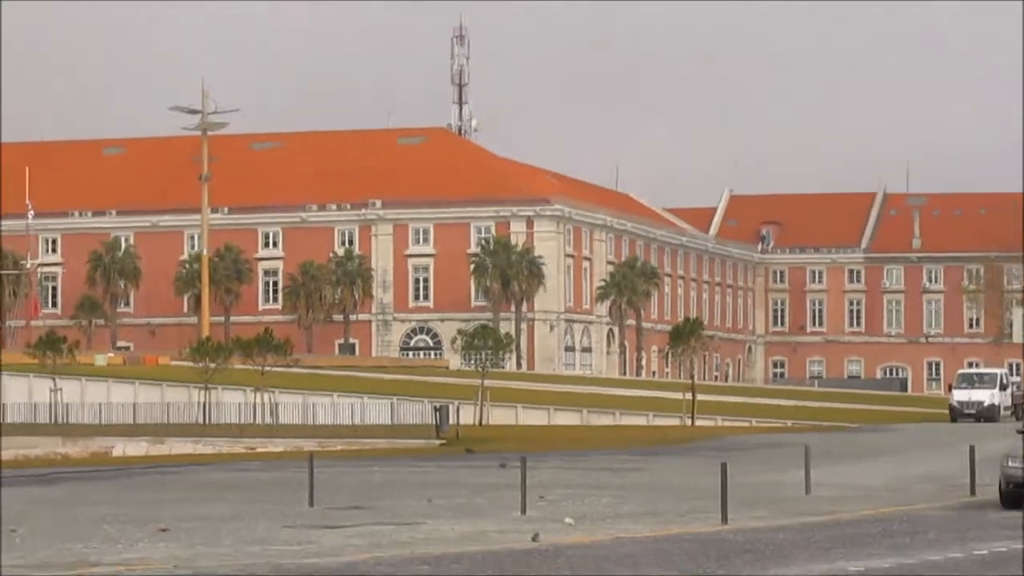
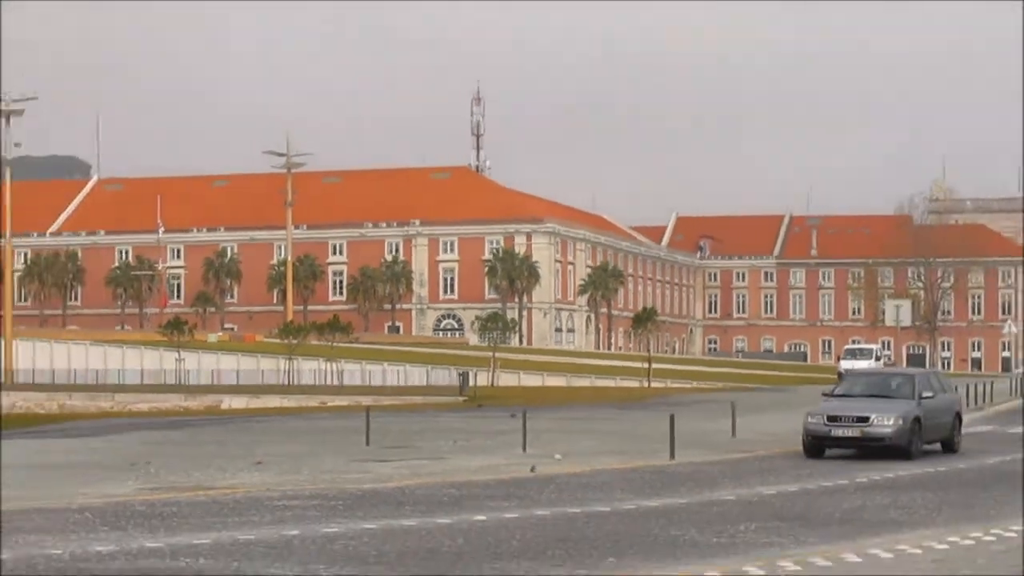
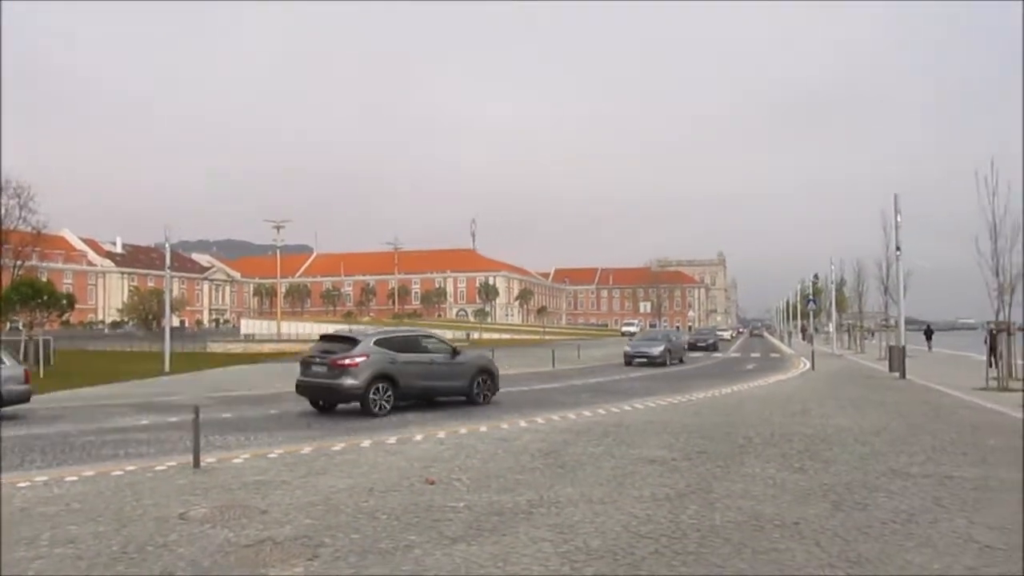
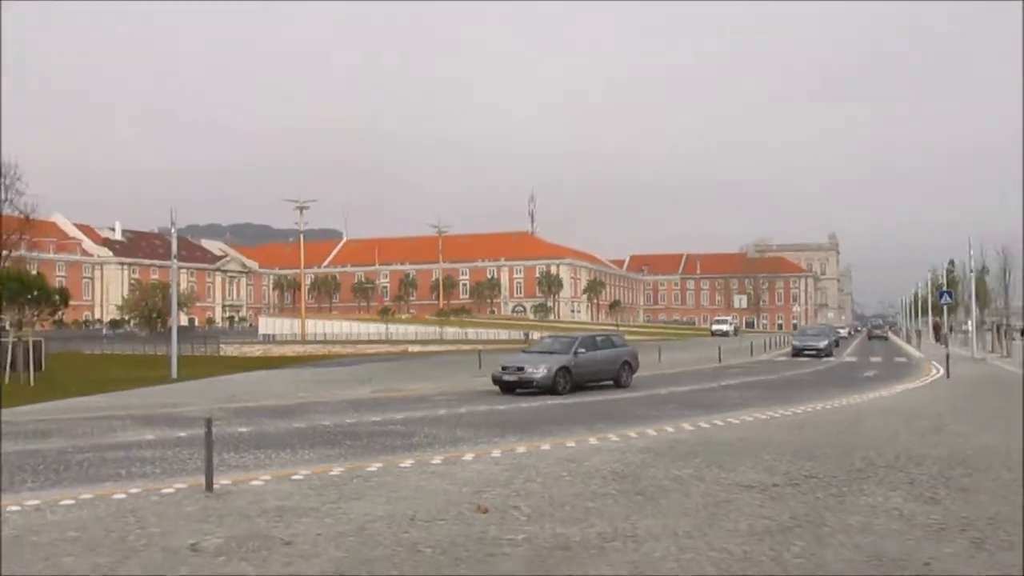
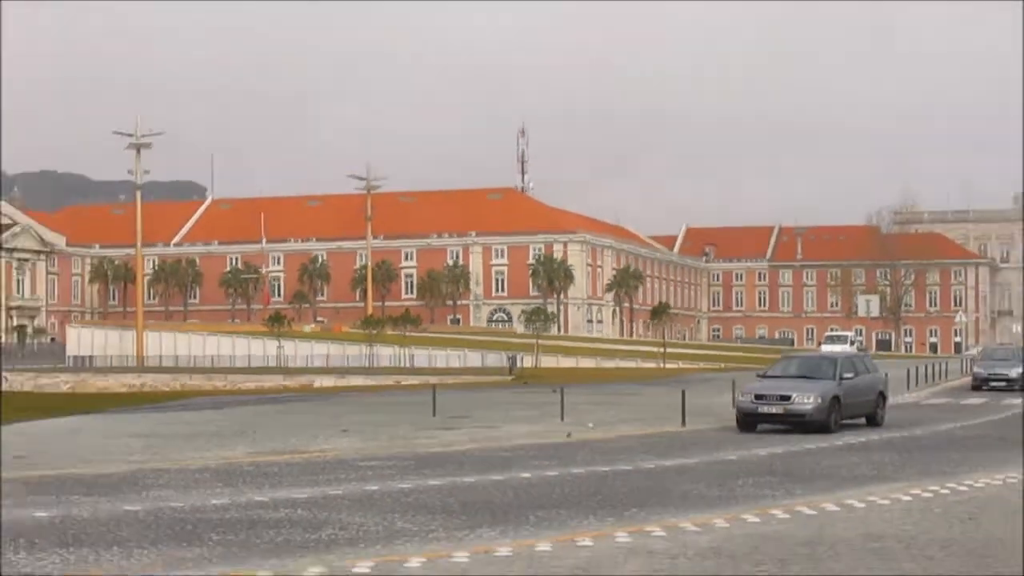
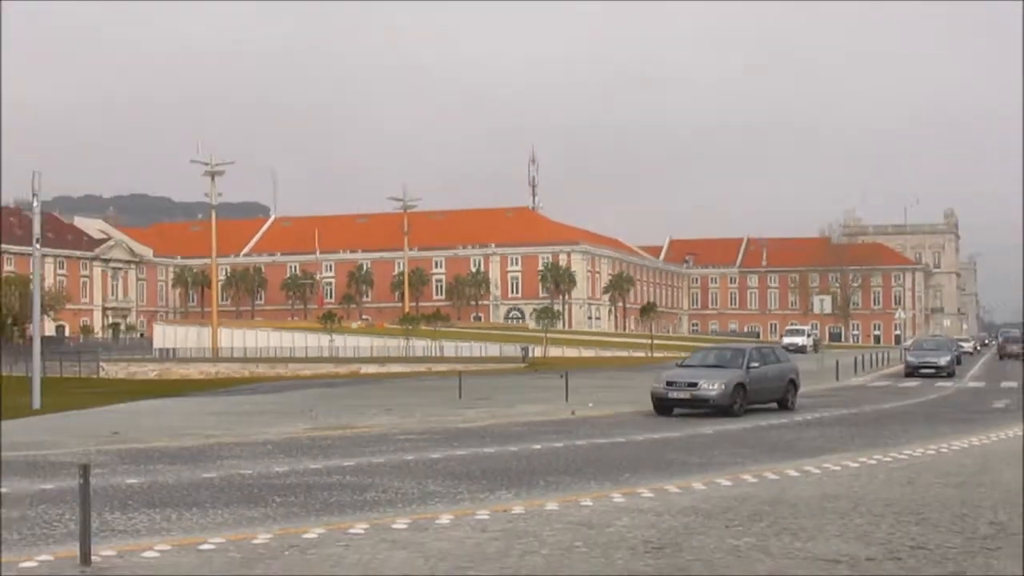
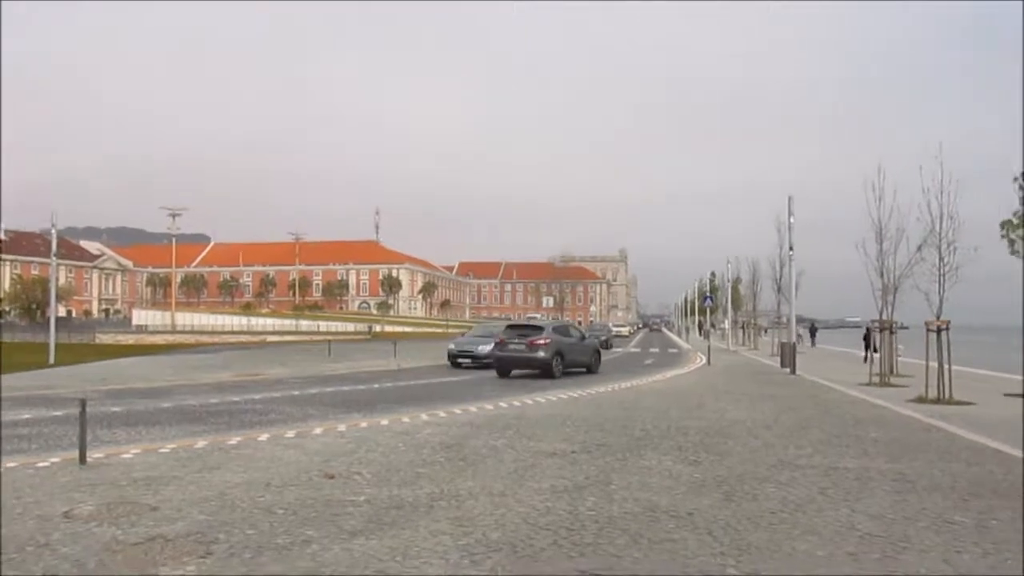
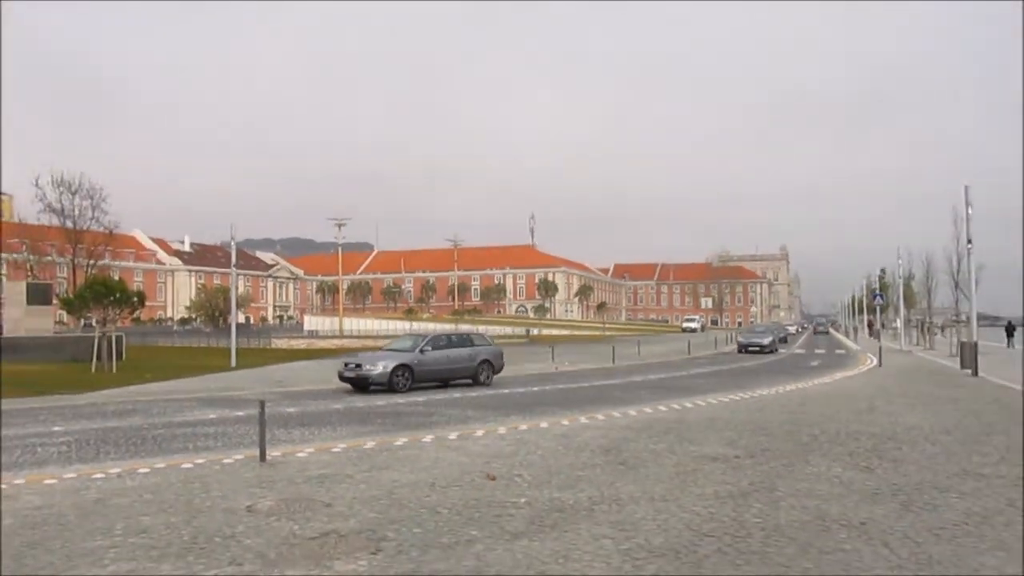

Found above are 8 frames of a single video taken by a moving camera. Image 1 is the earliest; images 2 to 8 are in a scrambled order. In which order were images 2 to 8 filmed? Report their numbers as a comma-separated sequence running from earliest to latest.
2, 5, 6, 4, 8, 3, 7
